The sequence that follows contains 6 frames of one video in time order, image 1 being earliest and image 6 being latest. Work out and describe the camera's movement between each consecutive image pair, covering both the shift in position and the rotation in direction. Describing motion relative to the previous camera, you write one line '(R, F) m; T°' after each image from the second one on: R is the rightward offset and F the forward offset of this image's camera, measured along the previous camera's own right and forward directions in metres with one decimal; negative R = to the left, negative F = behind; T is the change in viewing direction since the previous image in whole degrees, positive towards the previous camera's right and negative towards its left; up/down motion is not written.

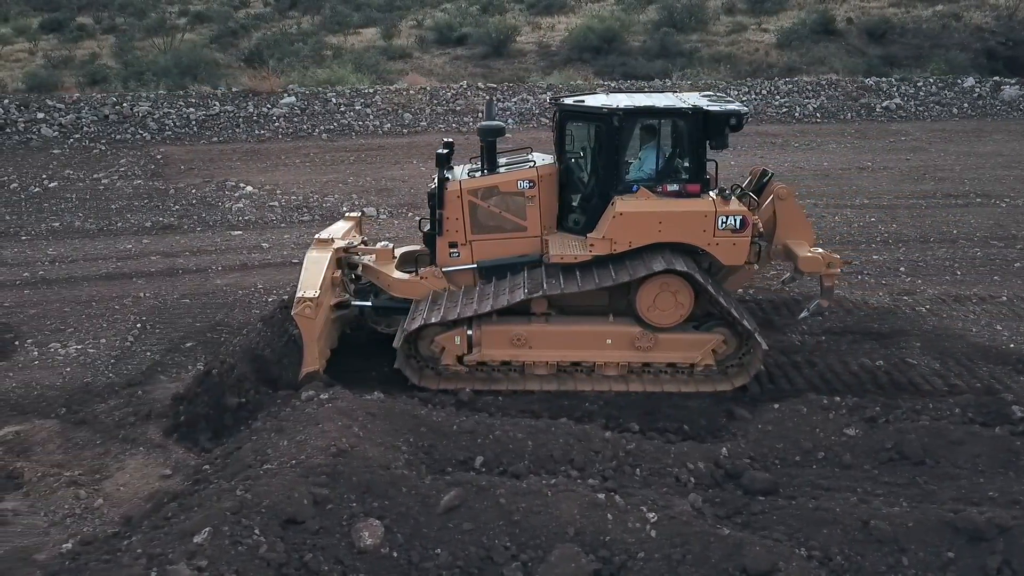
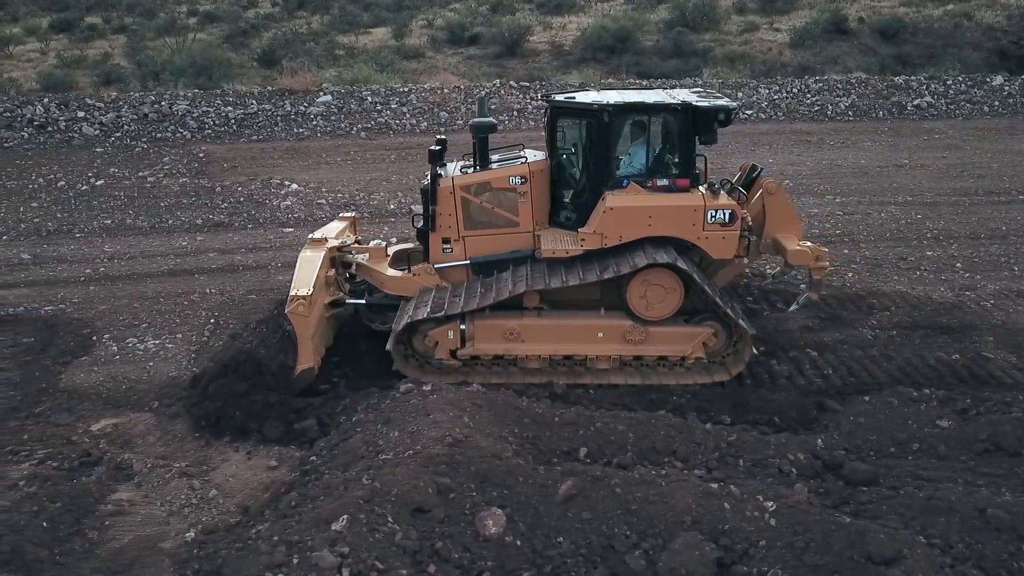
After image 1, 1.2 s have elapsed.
(-0.8, -0.1) m; 0°
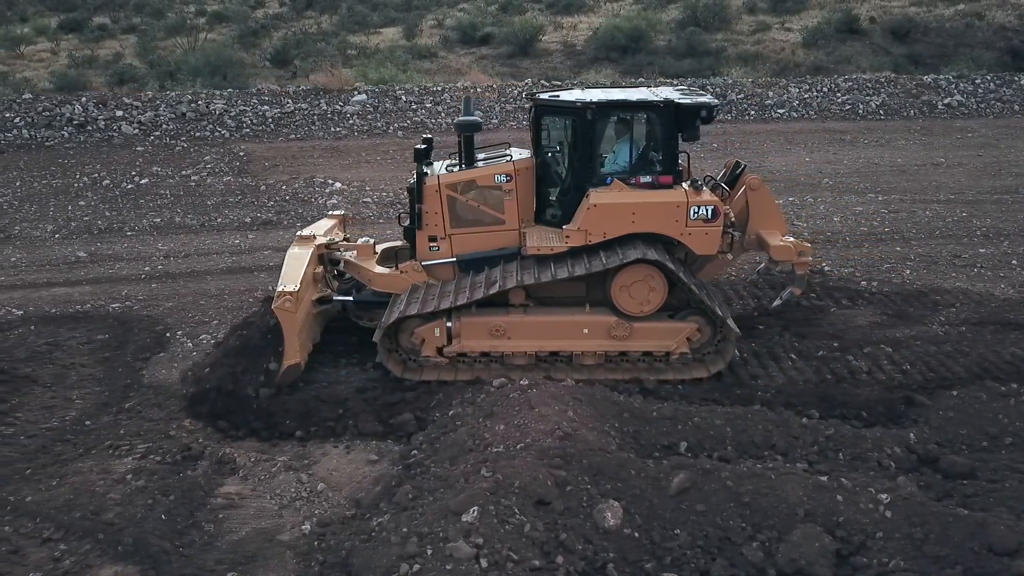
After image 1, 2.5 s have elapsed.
(-0.7, 0.0) m; 0°
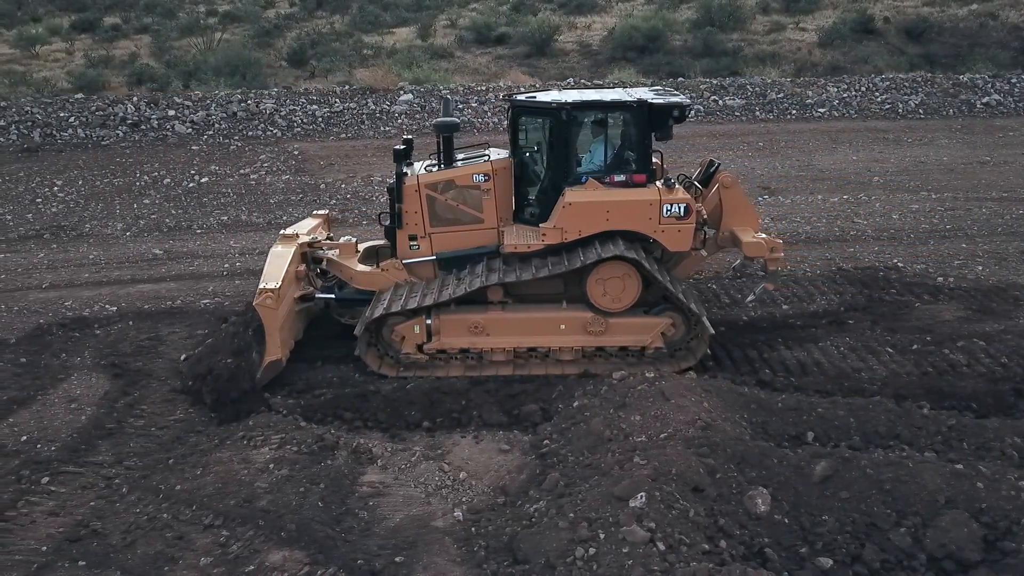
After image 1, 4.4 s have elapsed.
(-1.0, -0.1) m; 0°
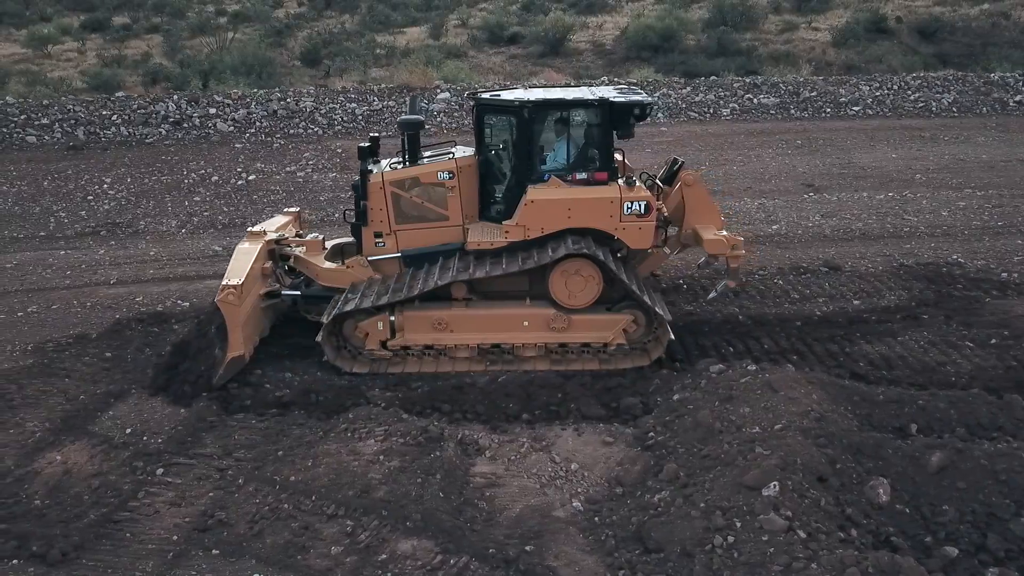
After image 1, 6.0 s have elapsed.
(-0.8, 0.0) m; 0°
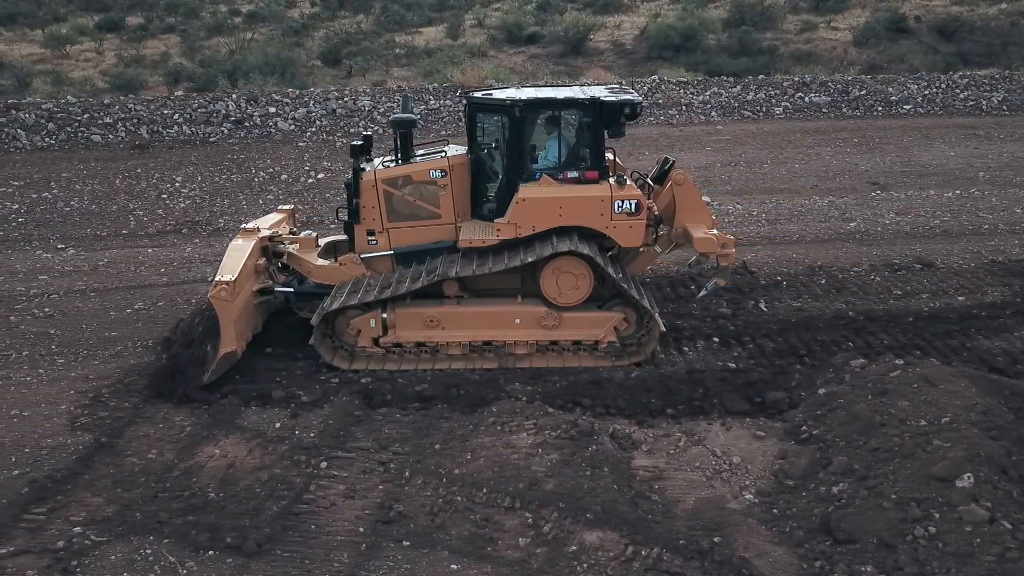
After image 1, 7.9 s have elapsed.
(-1.2, 0.0) m; 0°
